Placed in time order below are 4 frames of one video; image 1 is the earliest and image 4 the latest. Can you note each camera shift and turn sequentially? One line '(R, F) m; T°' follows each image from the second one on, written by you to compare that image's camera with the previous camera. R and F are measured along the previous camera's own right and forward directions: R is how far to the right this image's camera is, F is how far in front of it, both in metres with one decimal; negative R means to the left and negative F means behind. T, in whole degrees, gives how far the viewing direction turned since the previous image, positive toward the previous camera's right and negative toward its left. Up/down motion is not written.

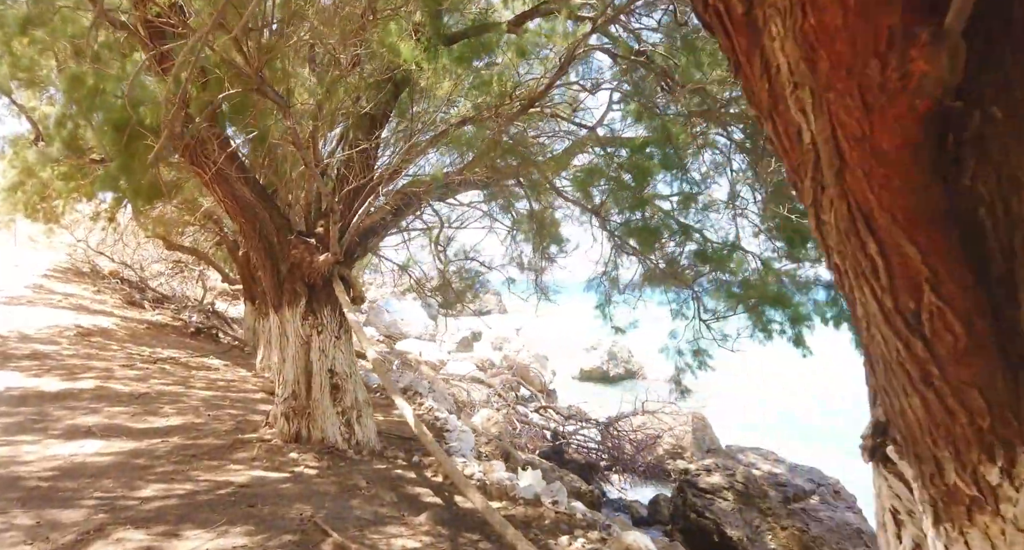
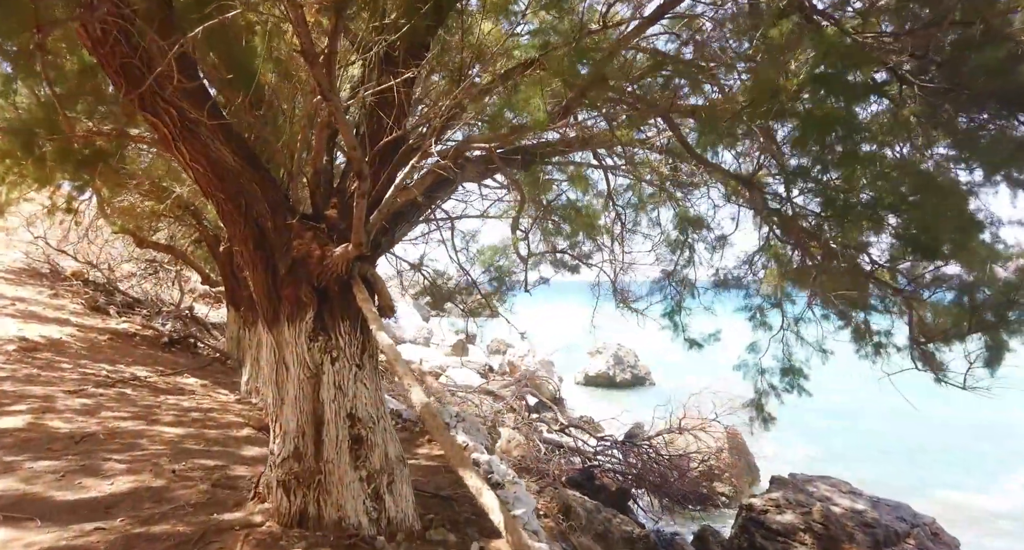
(-0.4, +1.0) m; +1°
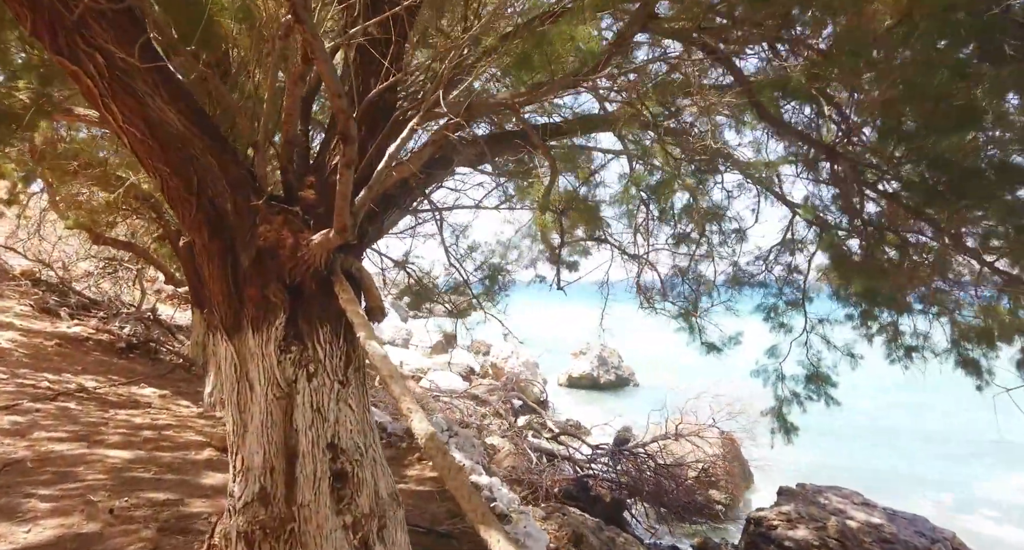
(-0.1, +0.4) m; +2°
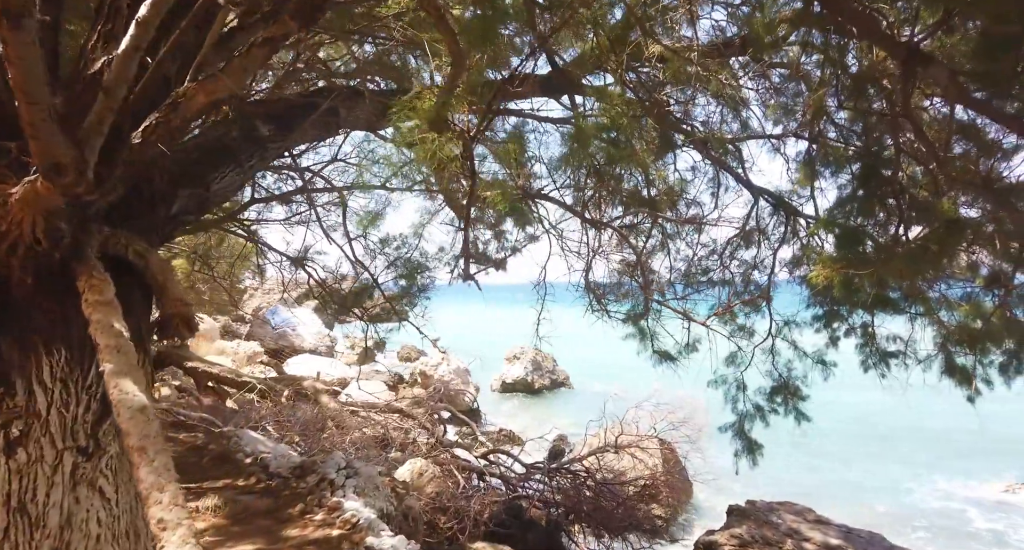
(+0.1, +0.7) m; +7°
